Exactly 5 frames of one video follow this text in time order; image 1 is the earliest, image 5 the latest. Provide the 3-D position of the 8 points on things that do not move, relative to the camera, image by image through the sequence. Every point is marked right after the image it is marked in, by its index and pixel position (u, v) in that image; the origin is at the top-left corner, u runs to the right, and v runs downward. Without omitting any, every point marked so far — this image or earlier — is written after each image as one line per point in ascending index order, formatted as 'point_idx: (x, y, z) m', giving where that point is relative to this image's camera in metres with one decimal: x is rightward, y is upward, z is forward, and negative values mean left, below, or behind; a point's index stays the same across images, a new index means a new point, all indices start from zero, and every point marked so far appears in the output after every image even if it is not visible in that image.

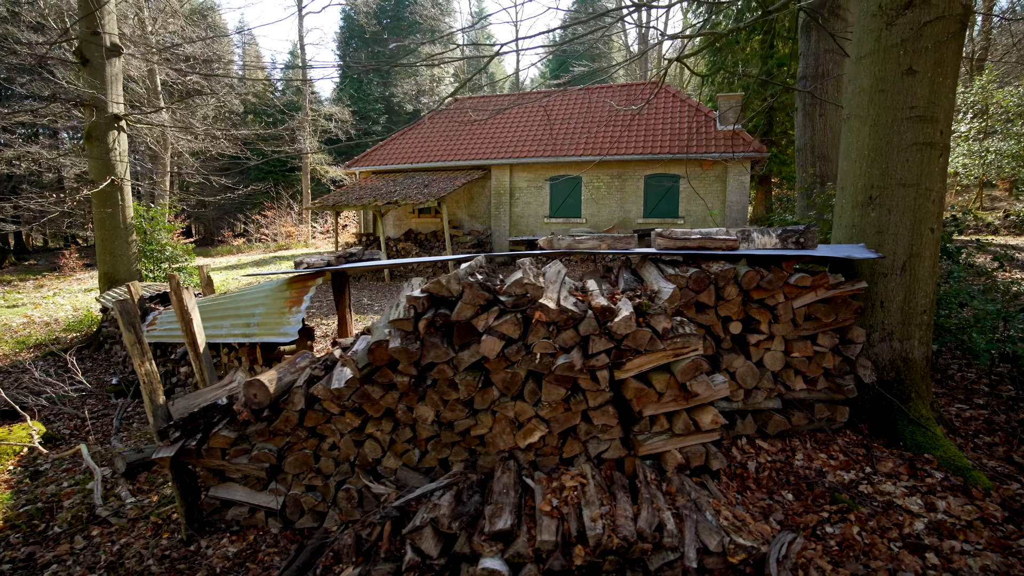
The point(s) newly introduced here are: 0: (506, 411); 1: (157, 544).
0: (0.0, -1.0, +3.2) m
1: (-3.1, -2.3, +3.5) m
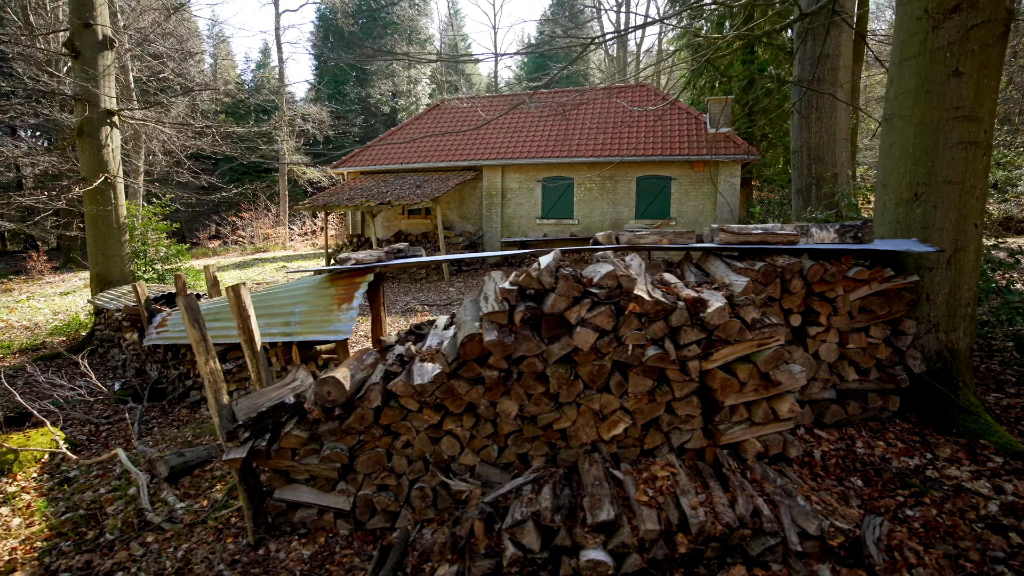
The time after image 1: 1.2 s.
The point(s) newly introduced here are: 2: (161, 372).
0: (+0.6, -0.9, +3.2) m
1: (-2.4, -2.2, +3.4) m
2: (-6.6, -1.6, +7.5) m
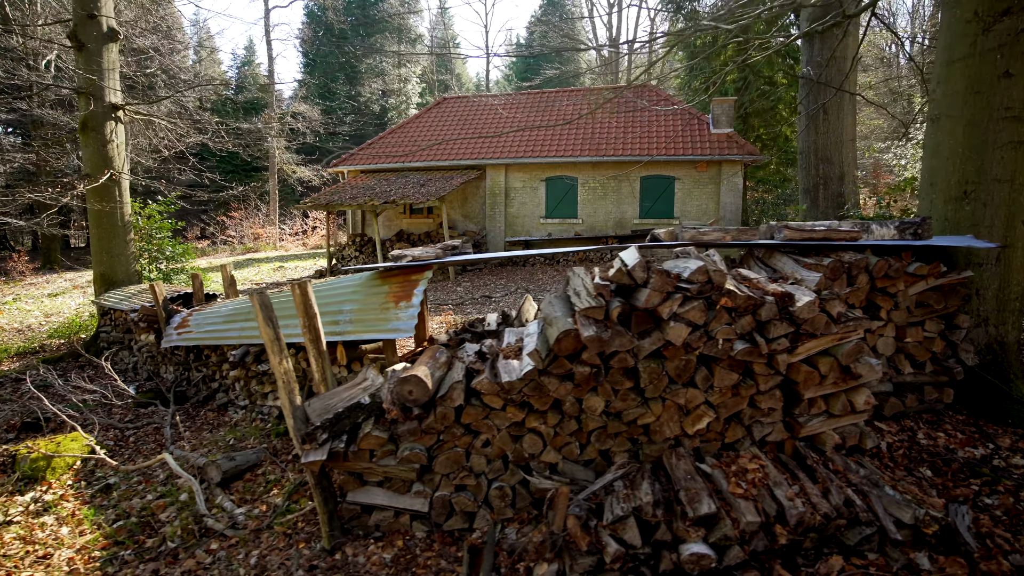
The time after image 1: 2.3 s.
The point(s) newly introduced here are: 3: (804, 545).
0: (+1.3, -0.9, +3.2) m
1: (-1.8, -2.2, +3.3) m
2: (-6.1, -1.6, +7.3) m
3: (+2.0, -1.8, +2.8) m
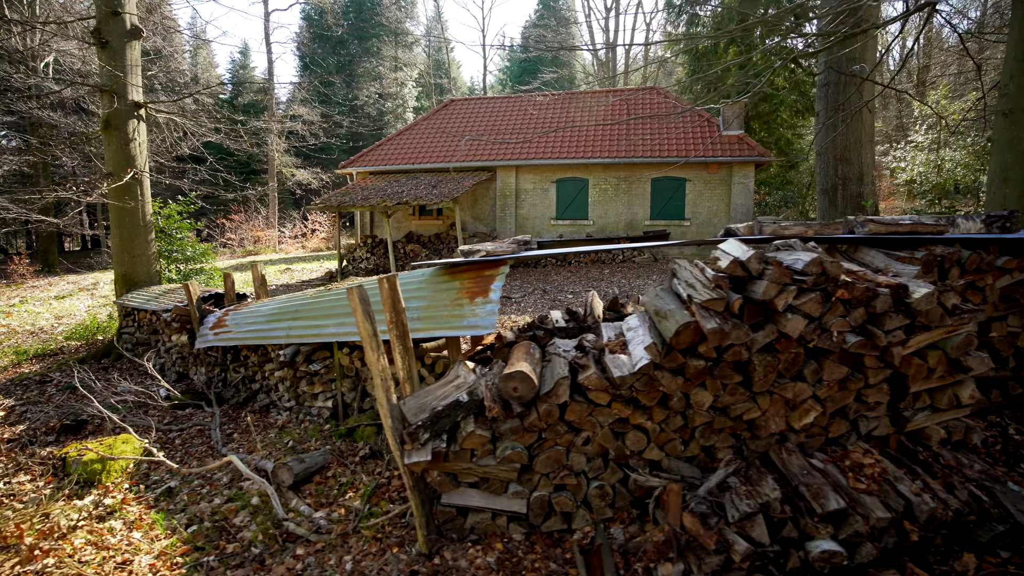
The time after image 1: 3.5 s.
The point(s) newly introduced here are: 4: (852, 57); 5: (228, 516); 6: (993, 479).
0: (+2.1, -0.8, +3.1) m
1: (-0.9, -2.2, +3.2) m
2: (-5.3, -1.6, +7.2) m
3: (+2.9, -1.7, +2.7) m
4: (+9.0, +6.1, +10.4) m
5: (-2.7, -2.2, +3.8) m
6: (+3.6, -1.4, +3.0) m
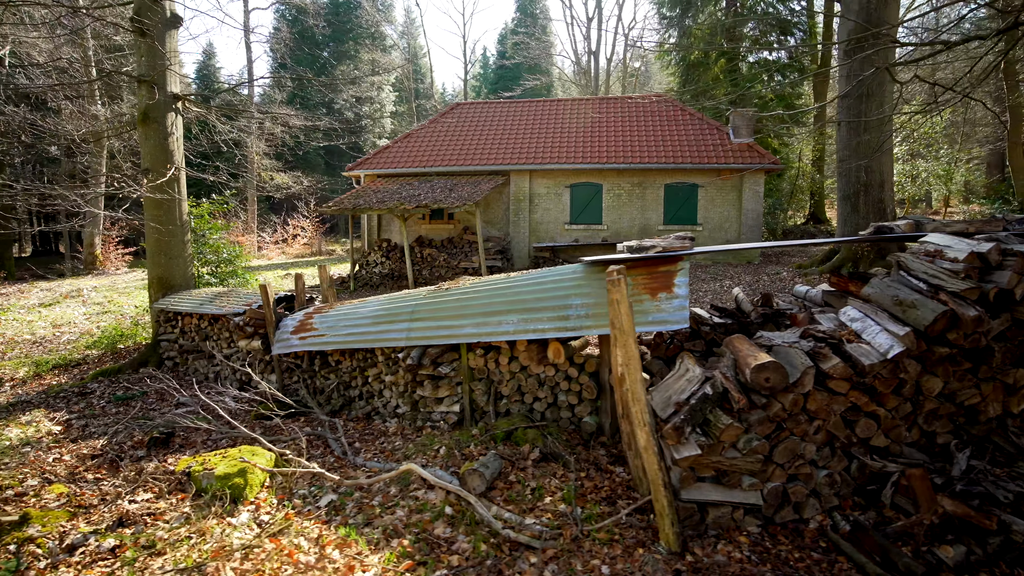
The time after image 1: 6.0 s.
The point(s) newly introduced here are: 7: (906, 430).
0: (+4.1, -0.7, +3.3) m
1: (+1.0, -2.1, +3.1) m
2: (-3.6, -1.6, +6.8) m
3: (+4.8, -1.6, +2.9) m
4: (+10.4, +6.1, +11.1) m
5: (-0.8, -2.1, +3.6) m
6: (+5.5, -1.3, +3.2) m
7: (+3.3, -1.2, +3.3) m
